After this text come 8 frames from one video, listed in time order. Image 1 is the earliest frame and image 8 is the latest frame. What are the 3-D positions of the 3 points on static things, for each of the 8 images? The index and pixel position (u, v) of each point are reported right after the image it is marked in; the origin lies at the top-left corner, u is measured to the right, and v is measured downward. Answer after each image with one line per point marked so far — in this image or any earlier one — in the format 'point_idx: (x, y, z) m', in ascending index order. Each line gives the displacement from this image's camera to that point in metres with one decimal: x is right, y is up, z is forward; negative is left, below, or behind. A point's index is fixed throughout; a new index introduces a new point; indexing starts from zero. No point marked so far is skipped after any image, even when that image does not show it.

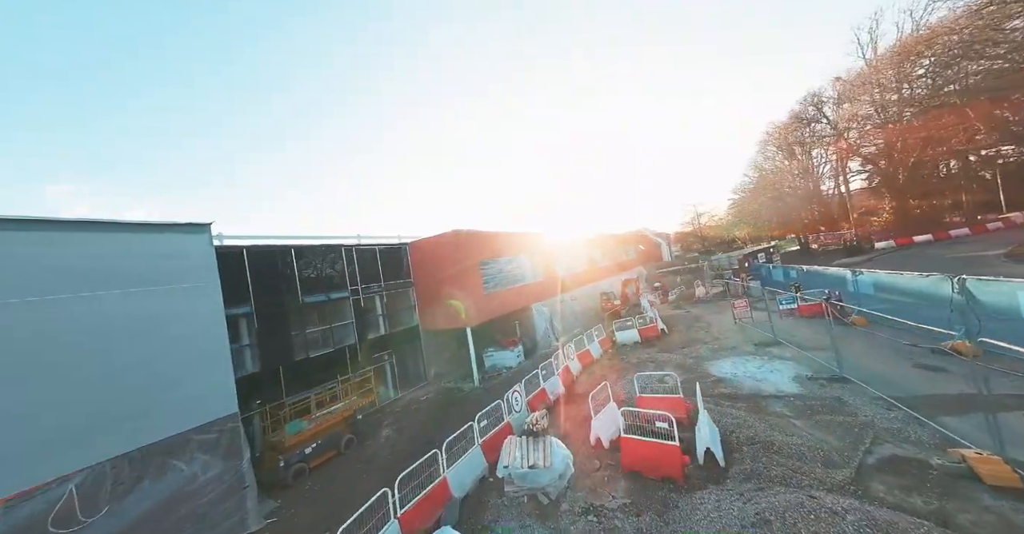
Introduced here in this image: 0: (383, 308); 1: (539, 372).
0: (-5.5, -1.8, +14.4) m
1: (+0.7, -2.5, +8.0) m
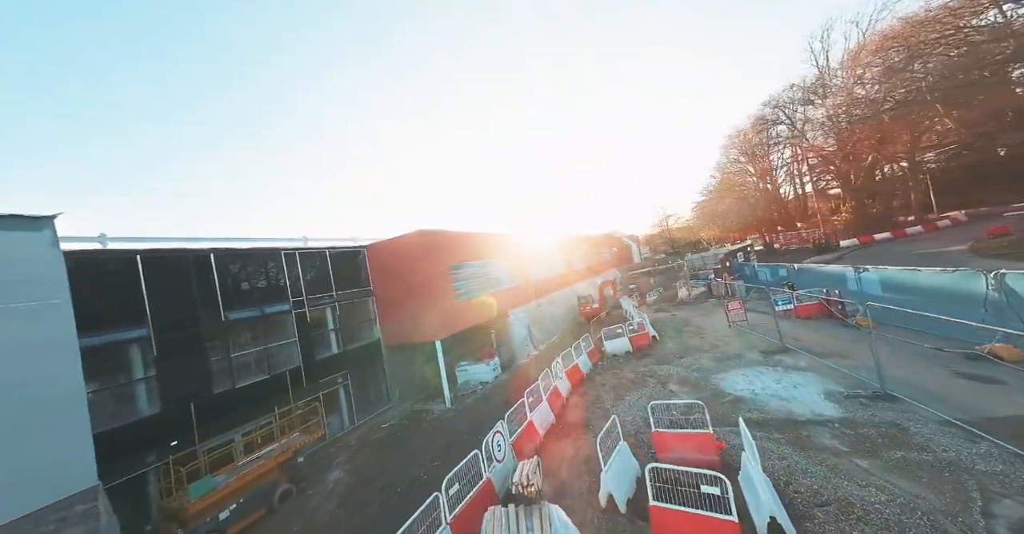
0: (-6.4, -2.0, +12.3) m
1: (+0.3, -2.6, +6.5) m
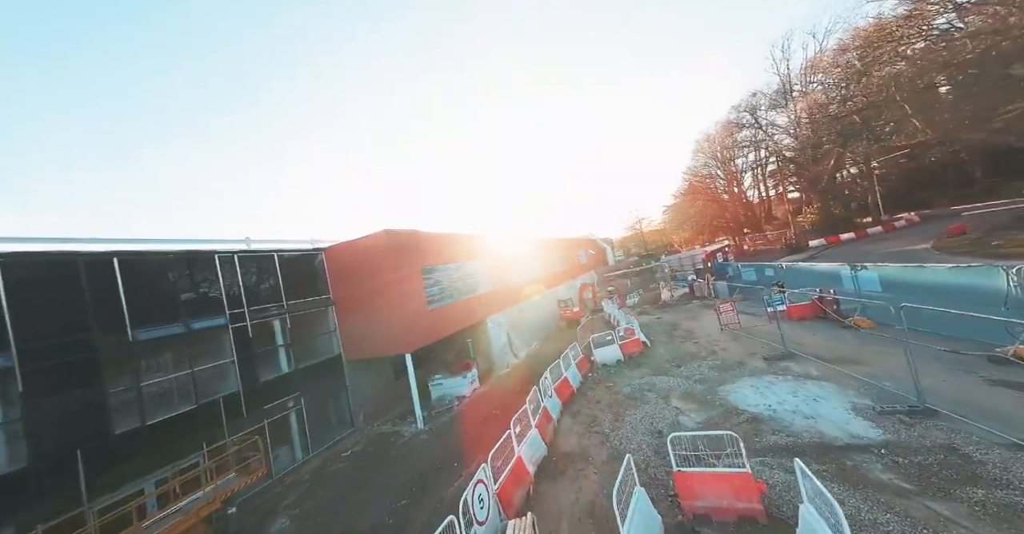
0: (-7.1, -2.2, +10.6) m
1: (0.0, -2.6, +5.3) m
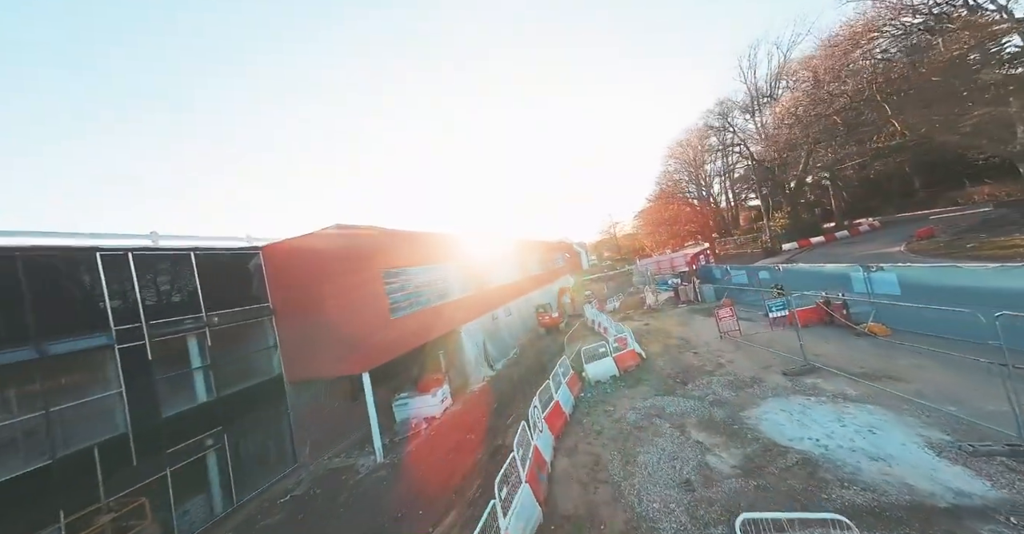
0: (-7.7, -2.2, +8.5) m
1: (-0.2, -2.6, +3.7) m
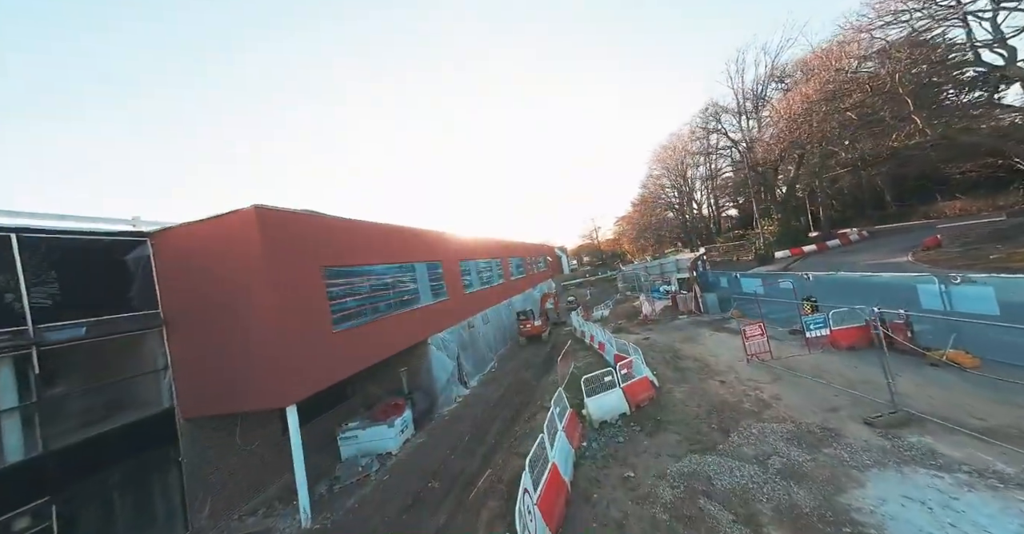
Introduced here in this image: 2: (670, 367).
0: (-8.1, -2.1, +5.7) m
1: (-0.3, -2.5, +1.4) m
2: (+4.3, -2.7, +9.0) m
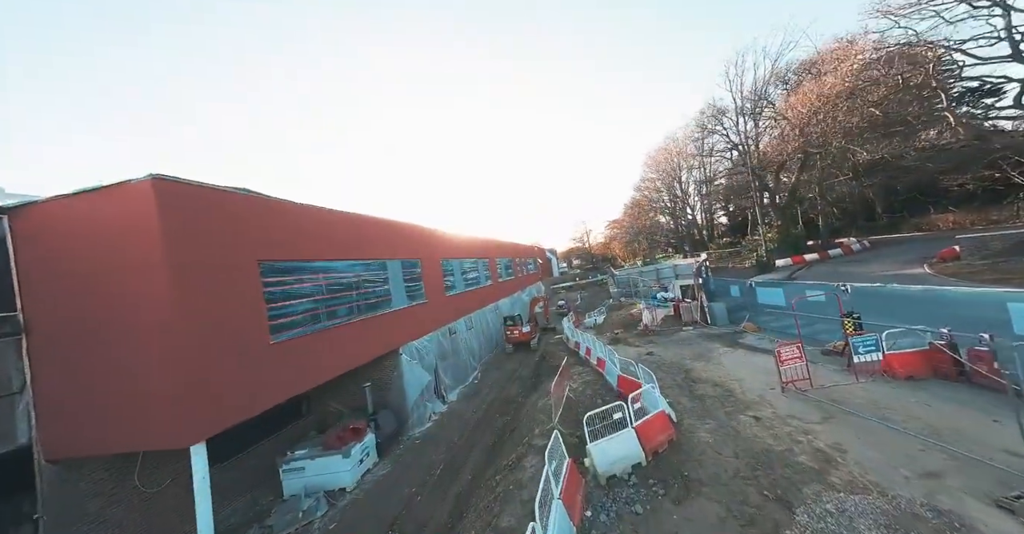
0: (-8.4, -1.8, +3.8) m
1: (-0.5, -2.5, -0.3) m
2: (+3.9, -2.8, +7.5) m
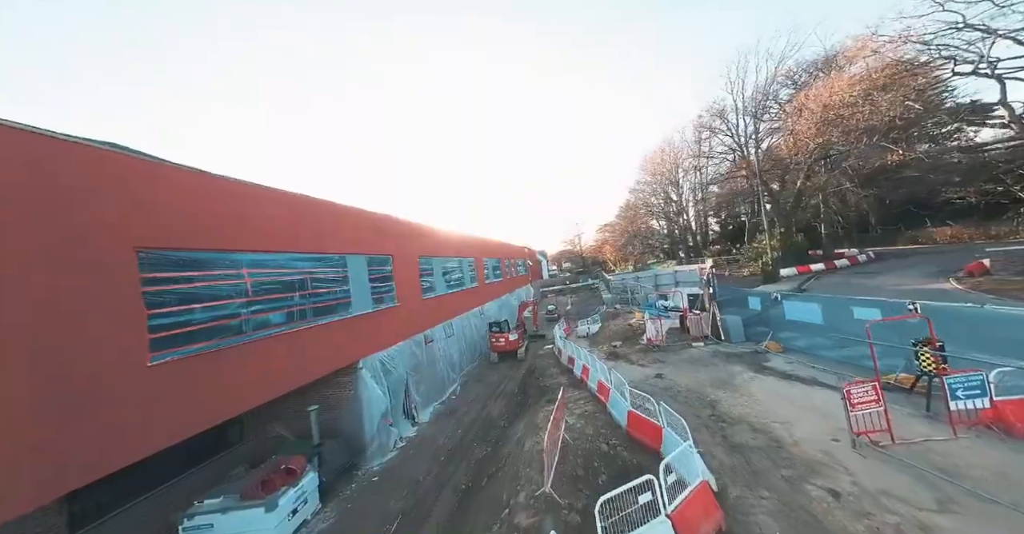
0: (-8.6, -1.6, +1.6) m
1: (-0.6, -2.5, -2.2) m
2: (+3.5, -2.9, +5.6) m
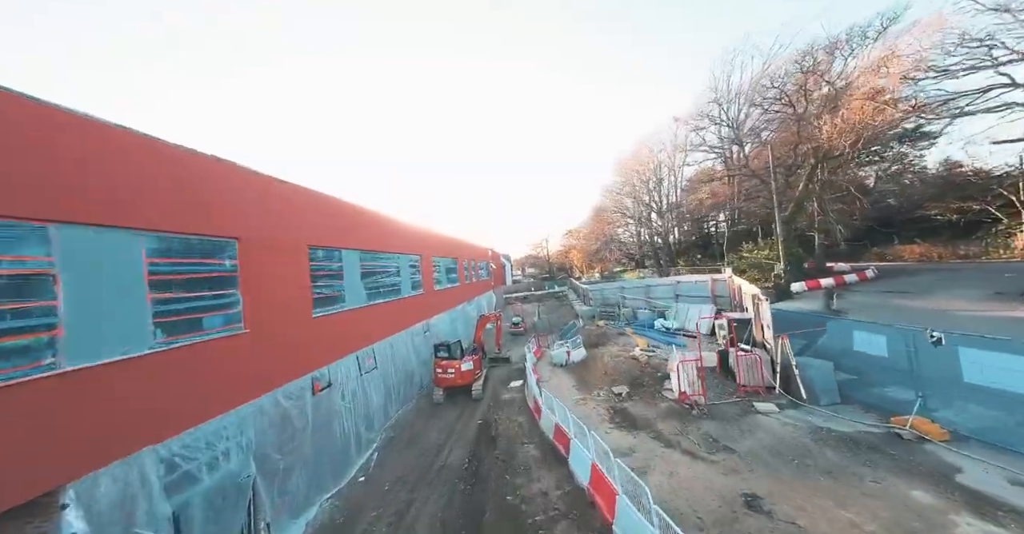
0: (-8.4, -1.2, -4.7) m
1: (-0.1, -2.3, -7.6) m
2: (+3.1, -3.0, +0.7) m
